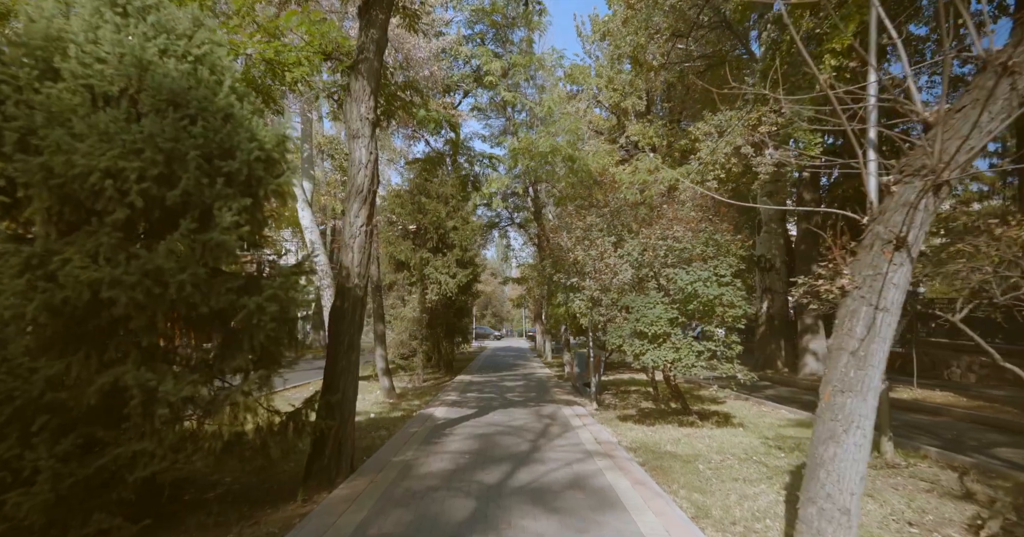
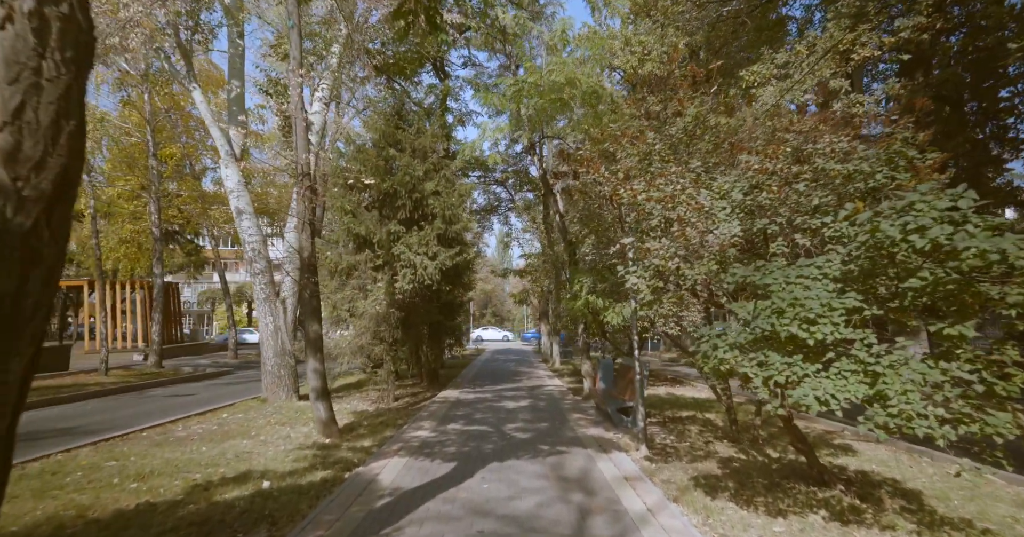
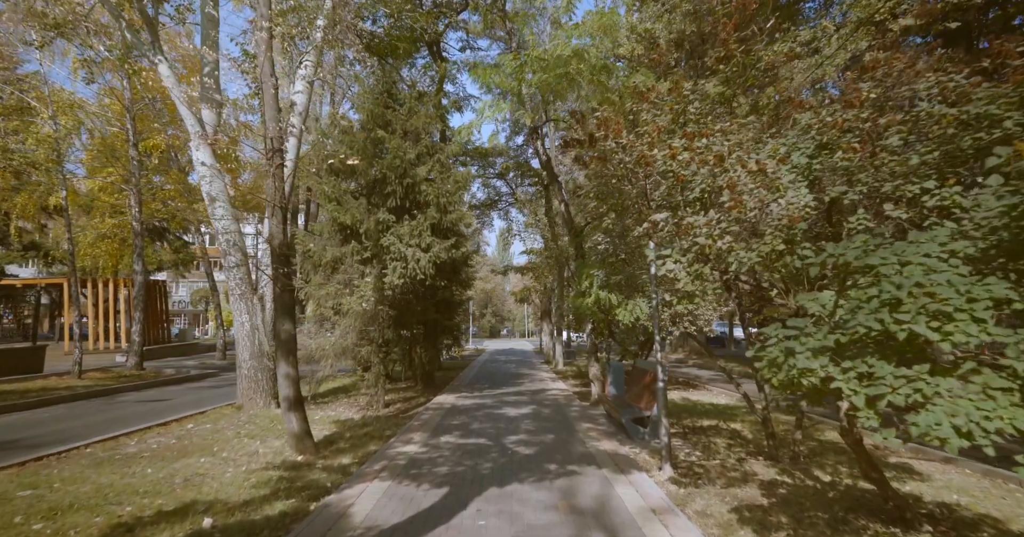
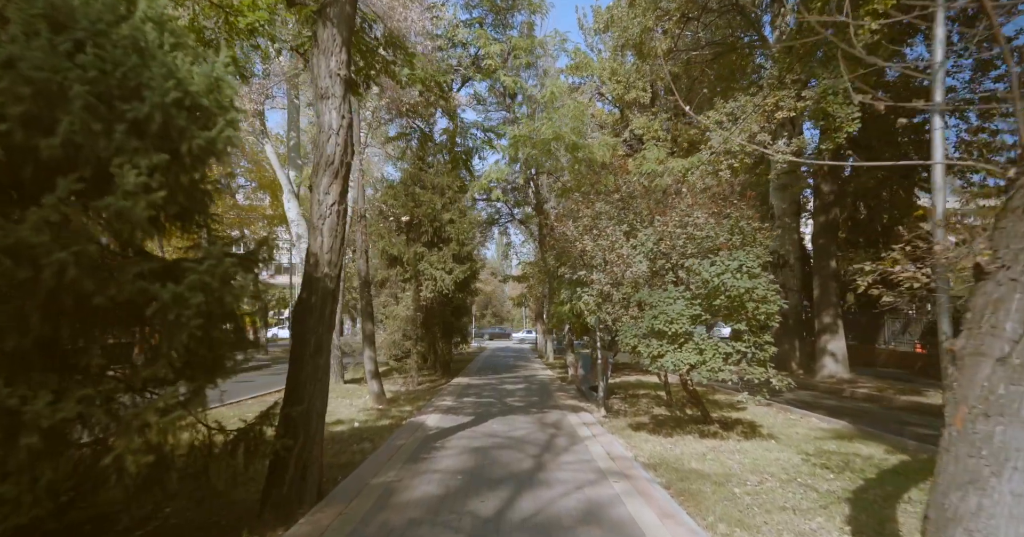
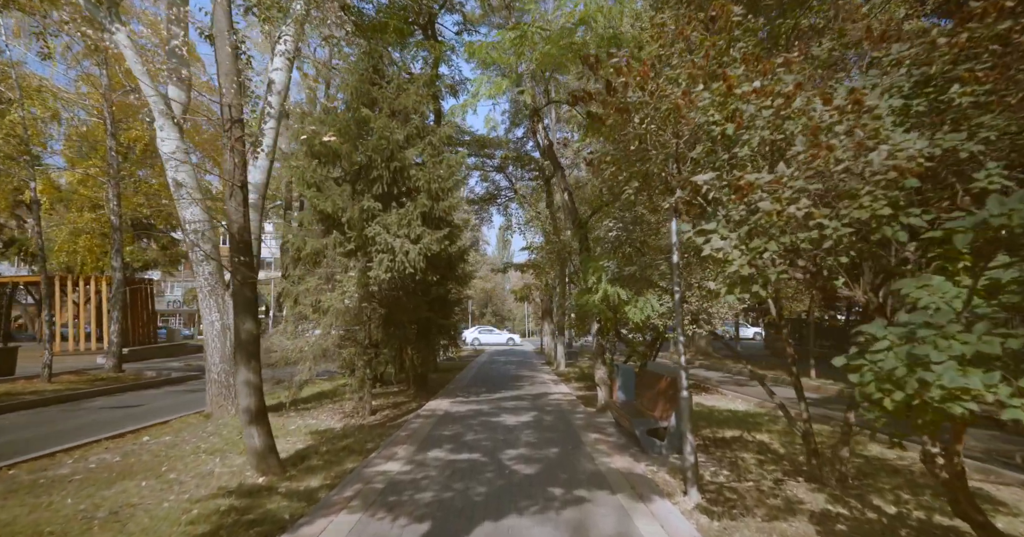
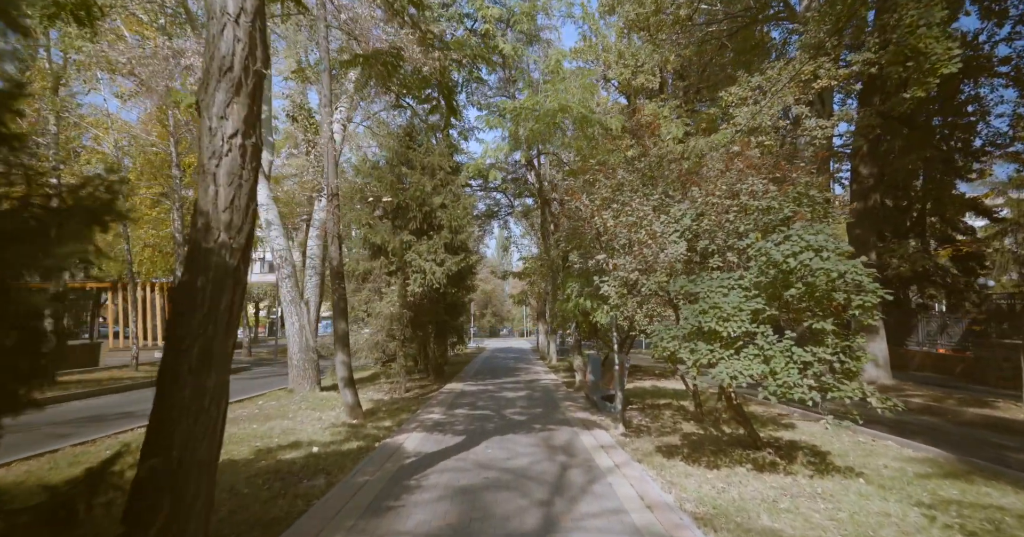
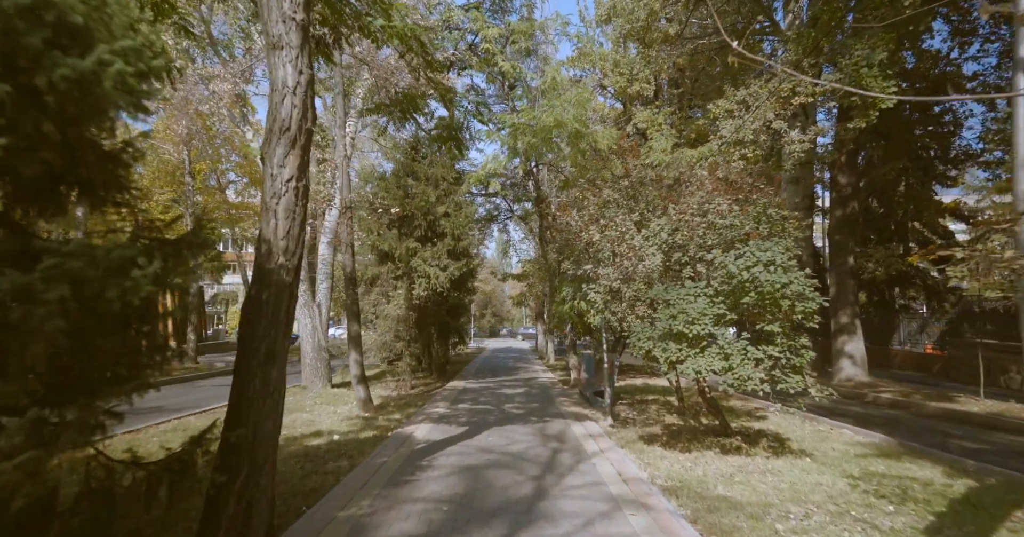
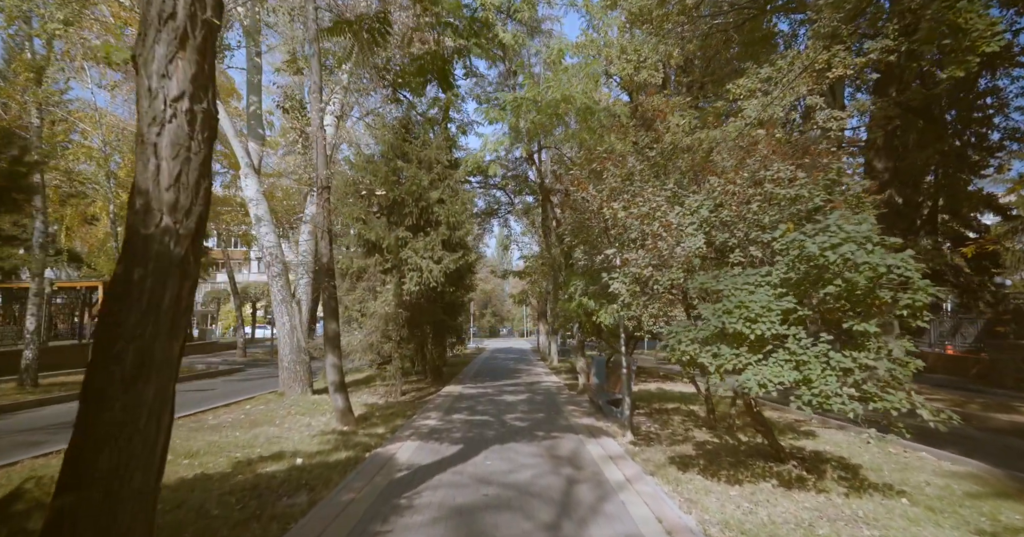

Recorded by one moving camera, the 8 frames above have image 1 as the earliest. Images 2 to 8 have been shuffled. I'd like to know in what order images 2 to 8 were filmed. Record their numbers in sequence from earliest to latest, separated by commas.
4, 7, 6, 8, 2, 3, 5
